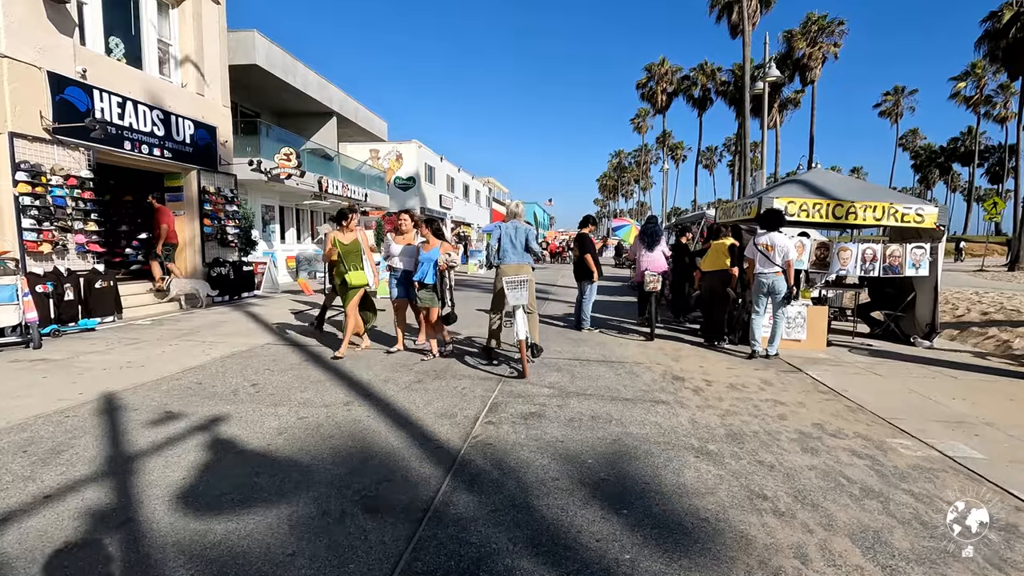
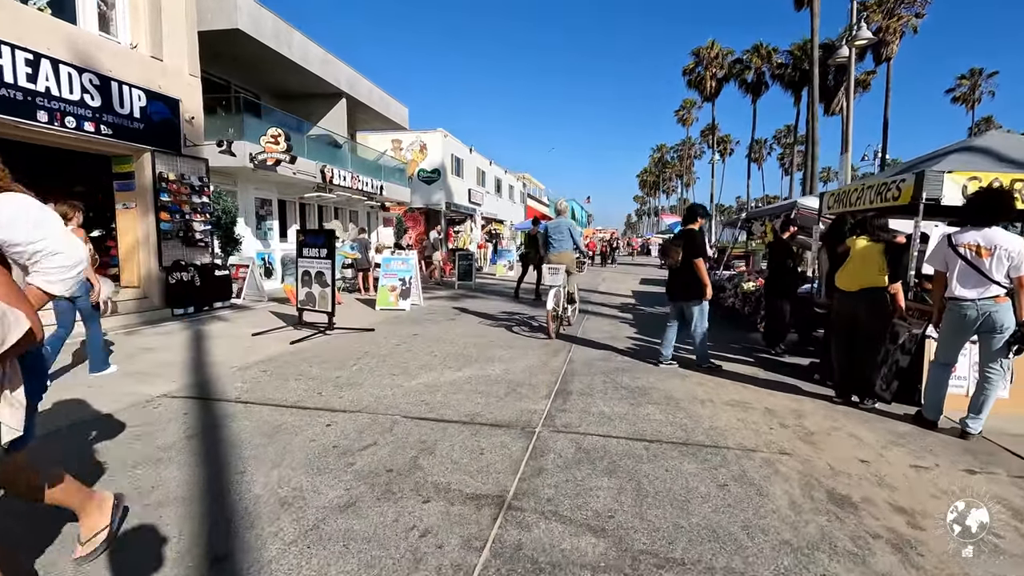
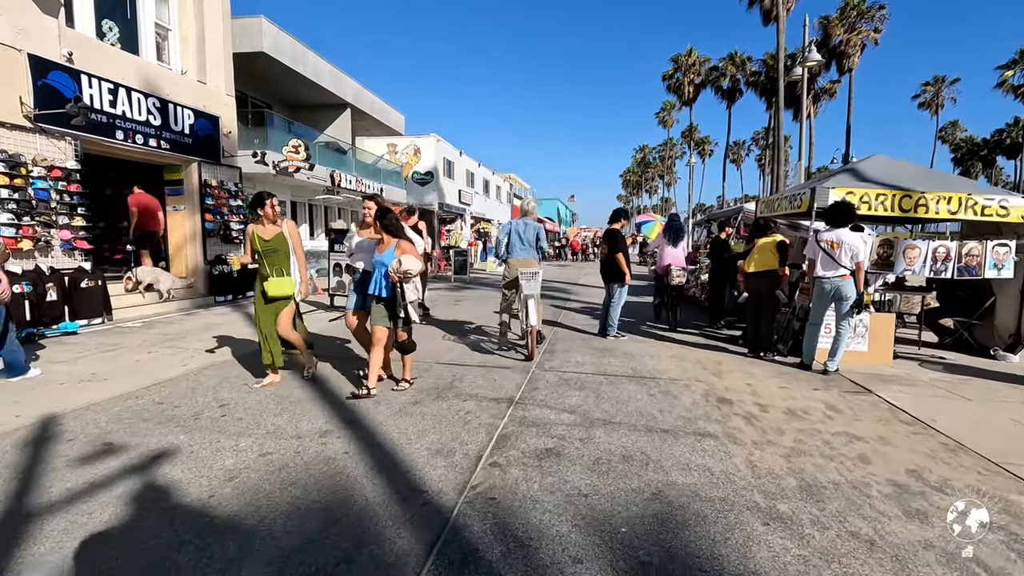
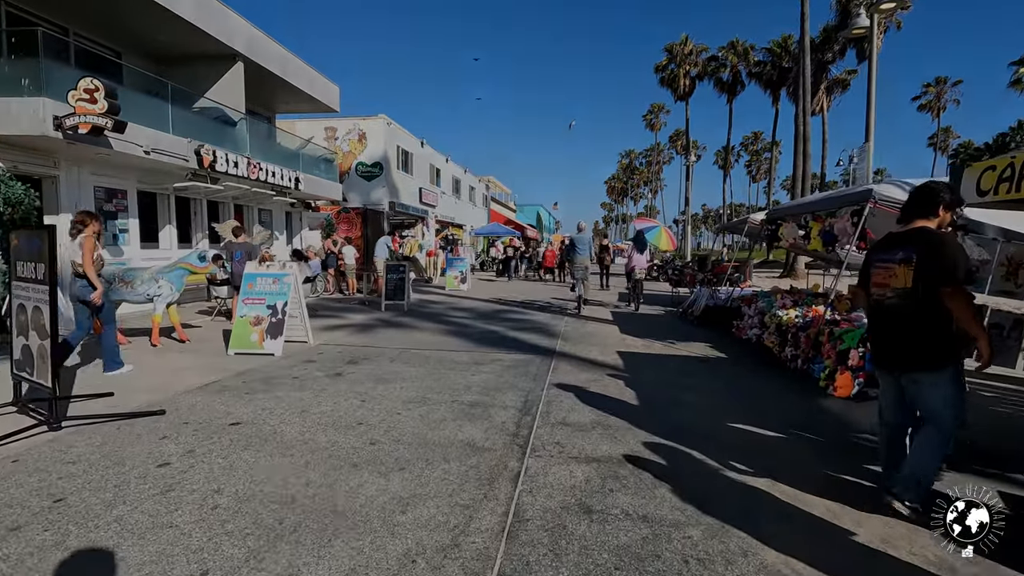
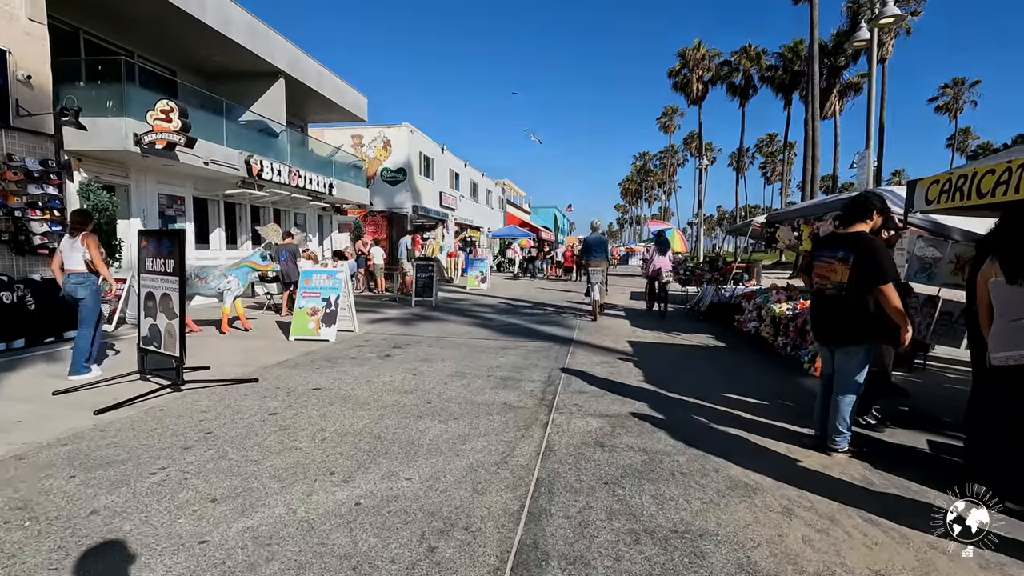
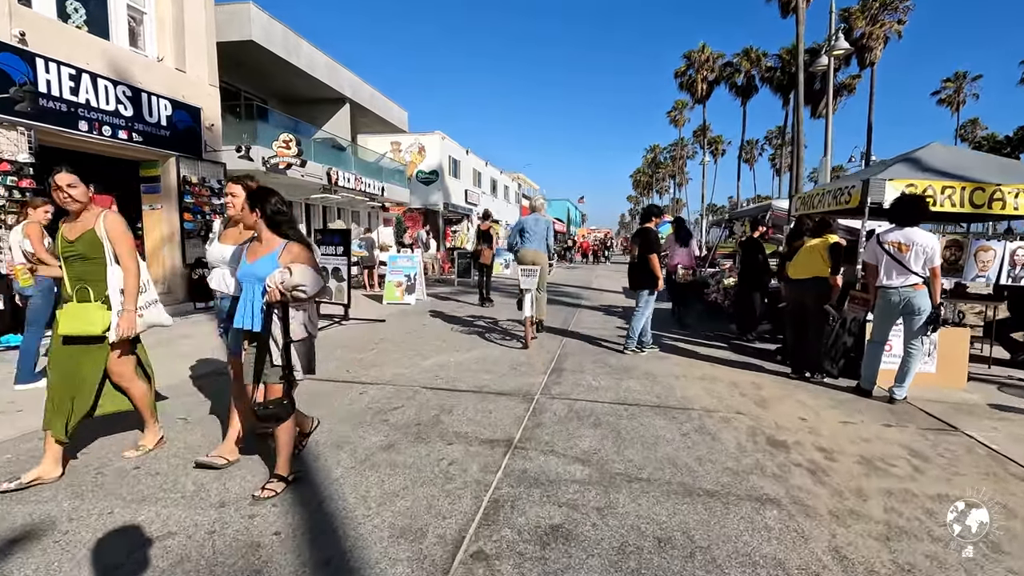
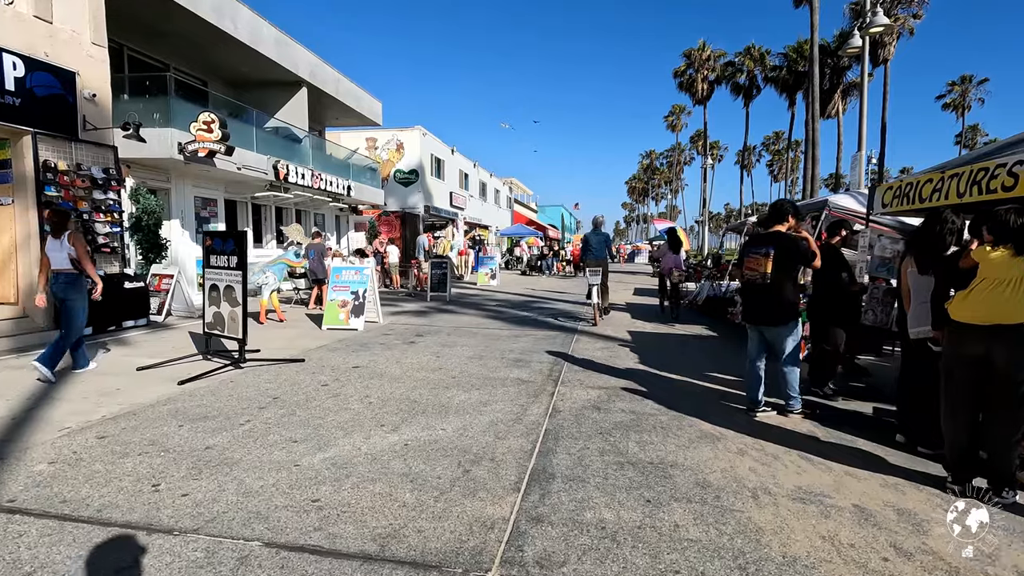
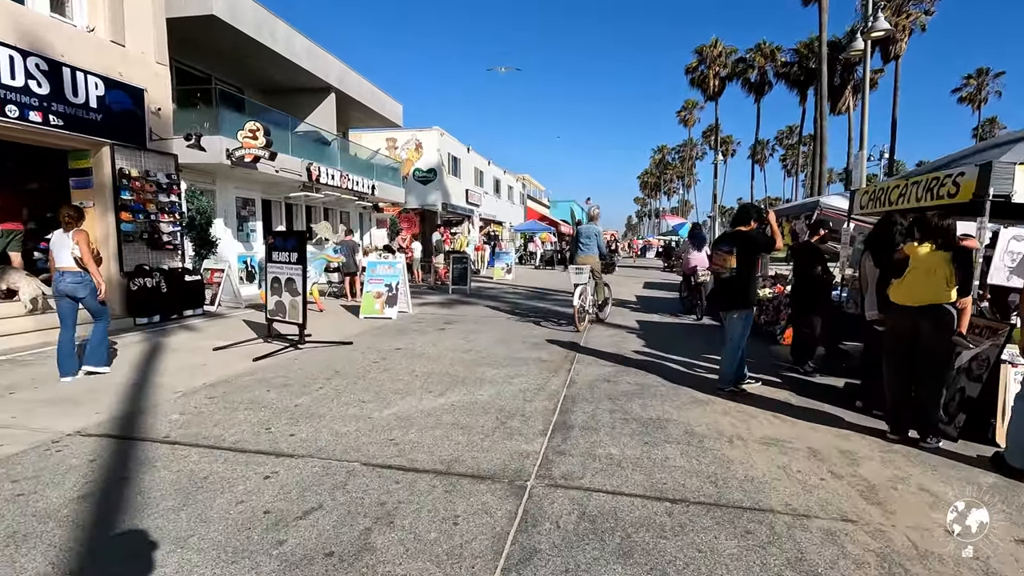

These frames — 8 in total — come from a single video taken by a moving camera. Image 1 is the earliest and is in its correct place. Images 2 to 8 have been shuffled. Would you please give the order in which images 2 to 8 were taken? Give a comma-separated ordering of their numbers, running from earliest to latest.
3, 6, 2, 8, 7, 5, 4
